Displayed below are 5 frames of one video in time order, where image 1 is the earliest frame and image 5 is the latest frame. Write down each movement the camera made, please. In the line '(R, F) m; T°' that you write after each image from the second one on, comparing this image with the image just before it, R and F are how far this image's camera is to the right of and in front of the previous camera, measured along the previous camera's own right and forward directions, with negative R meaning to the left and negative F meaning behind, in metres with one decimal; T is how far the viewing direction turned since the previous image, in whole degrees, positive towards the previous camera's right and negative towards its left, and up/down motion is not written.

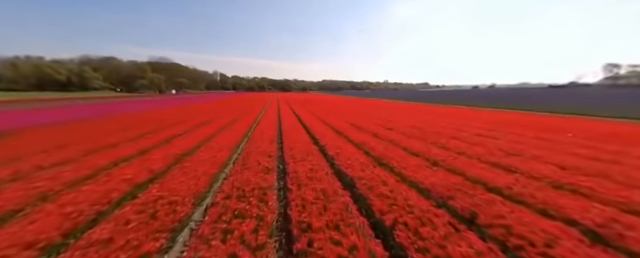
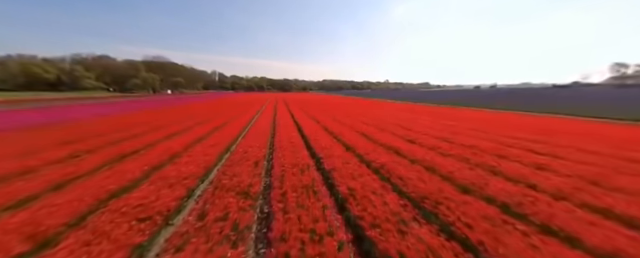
(-0.1, +2.6) m; 0°
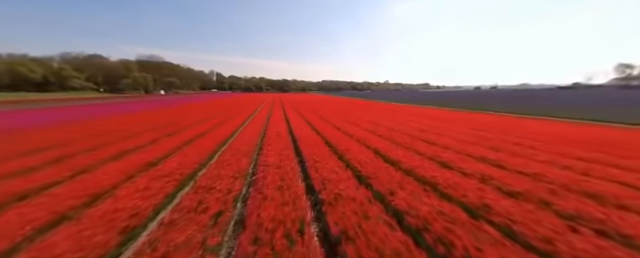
(0.0, +2.5) m; 0°
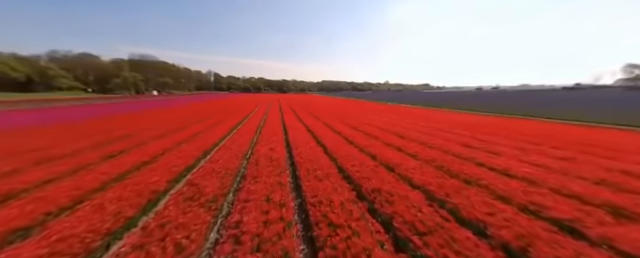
(-0.4, +3.2) m; 0°
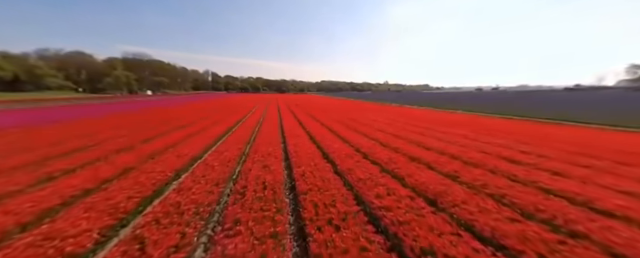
(-0.3, +1.8) m; 0°
